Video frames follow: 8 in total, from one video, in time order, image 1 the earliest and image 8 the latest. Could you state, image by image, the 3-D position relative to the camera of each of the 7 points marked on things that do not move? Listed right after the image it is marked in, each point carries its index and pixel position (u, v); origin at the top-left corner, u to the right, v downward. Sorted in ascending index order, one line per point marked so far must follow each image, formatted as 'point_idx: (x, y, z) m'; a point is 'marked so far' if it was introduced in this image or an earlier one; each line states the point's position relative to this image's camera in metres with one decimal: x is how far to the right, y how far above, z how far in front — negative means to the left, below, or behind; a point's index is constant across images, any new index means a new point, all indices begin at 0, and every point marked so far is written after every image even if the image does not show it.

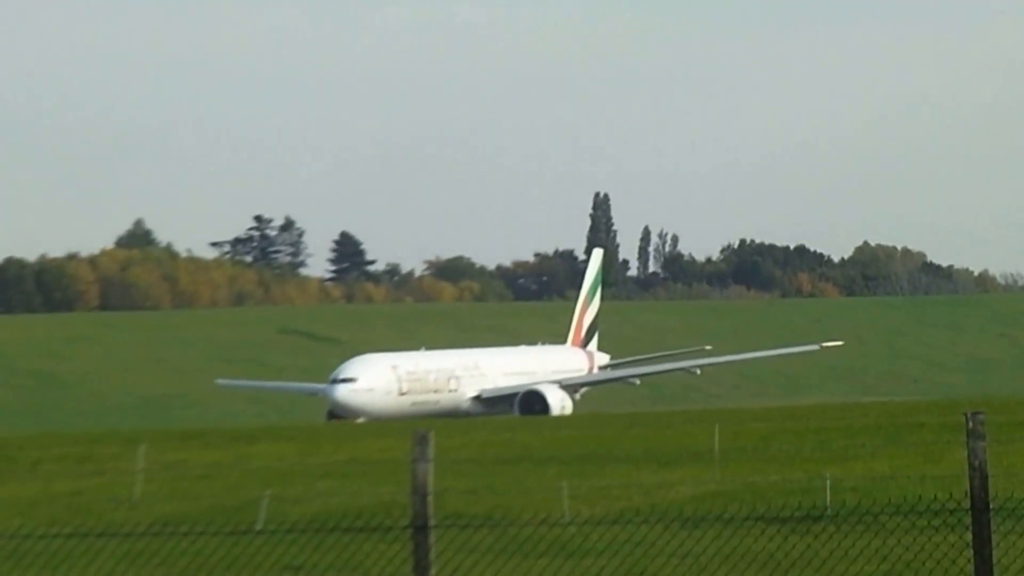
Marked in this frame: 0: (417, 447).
0: (-0.6, -0.7, +11.5) m
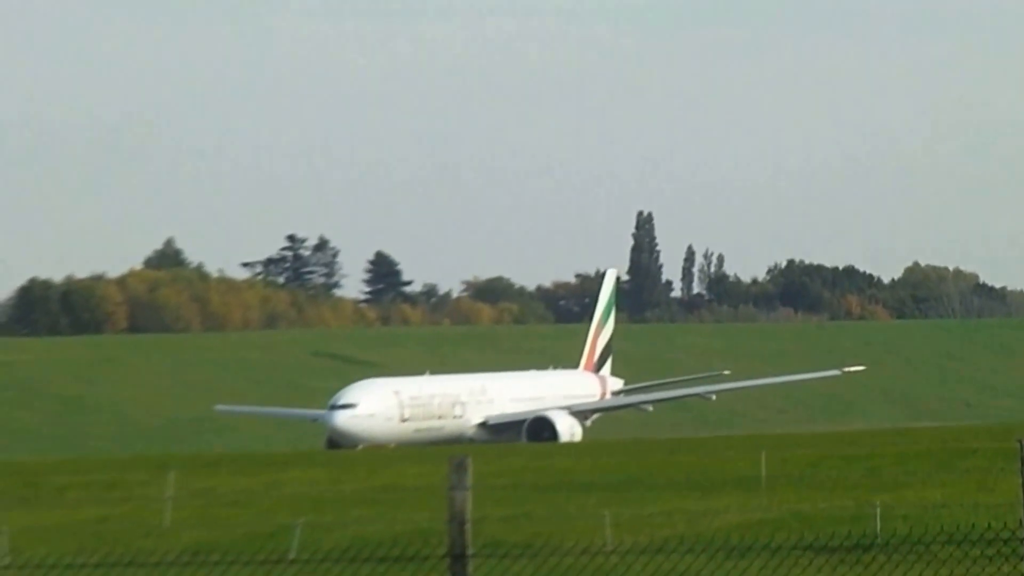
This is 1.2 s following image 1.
0: (-0.3, -0.8, +10.7) m
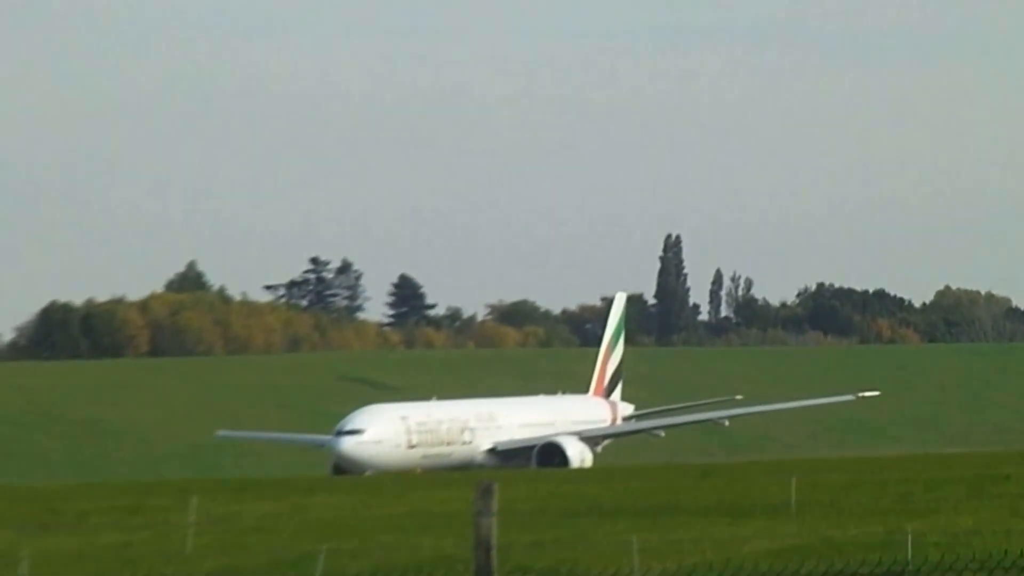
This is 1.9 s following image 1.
0: (-0.2, -0.9, +10.4) m
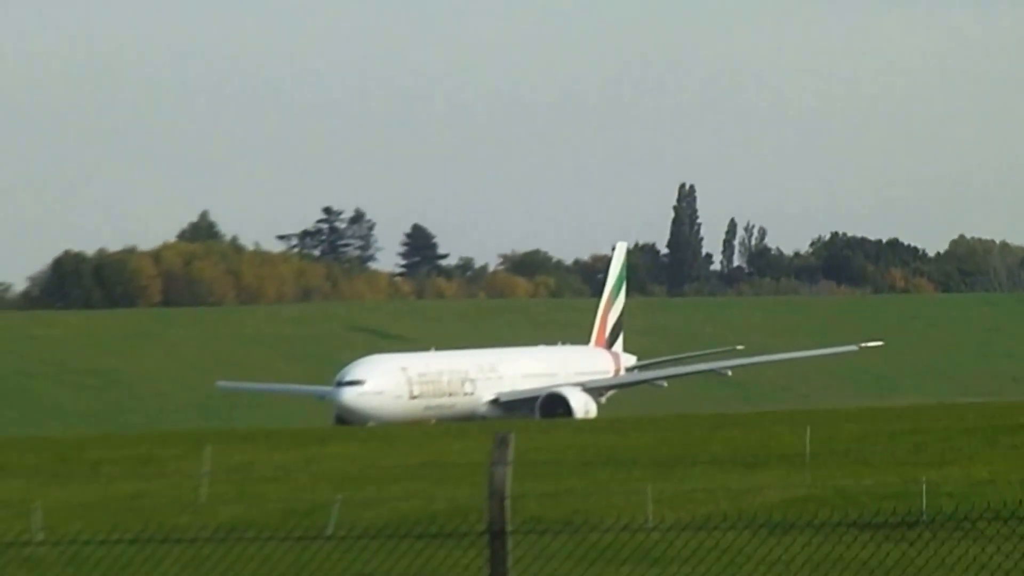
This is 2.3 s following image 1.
0: (-0.1, -0.7, +10.3) m
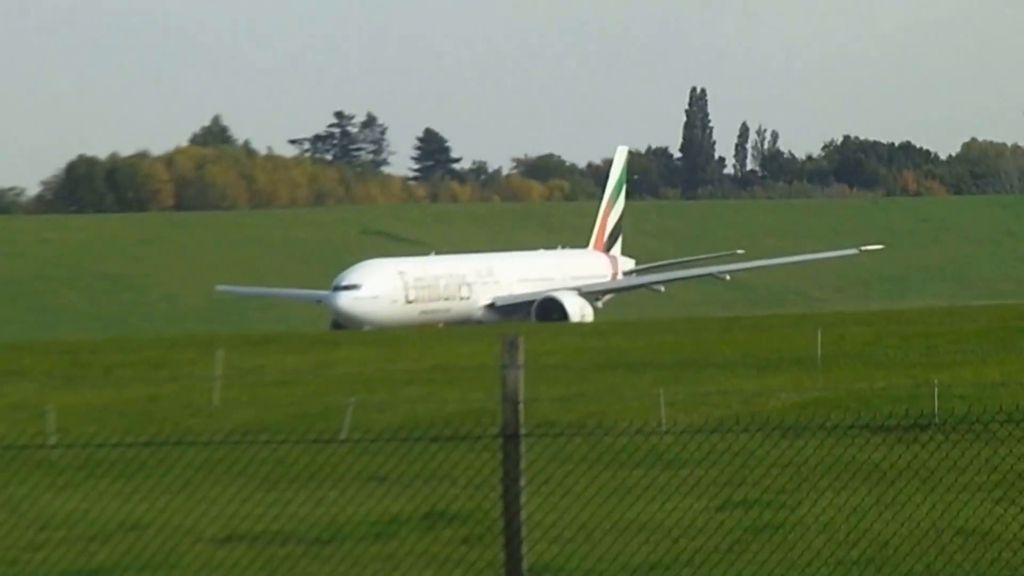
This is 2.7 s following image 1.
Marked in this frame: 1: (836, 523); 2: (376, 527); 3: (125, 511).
0: (0.0, -0.3, +10.4) m
1: (+1.9, -1.4, +14.5) m
2: (-0.8, -1.4, +14.4) m
3: (-2.3, -1.4, +15.2) m
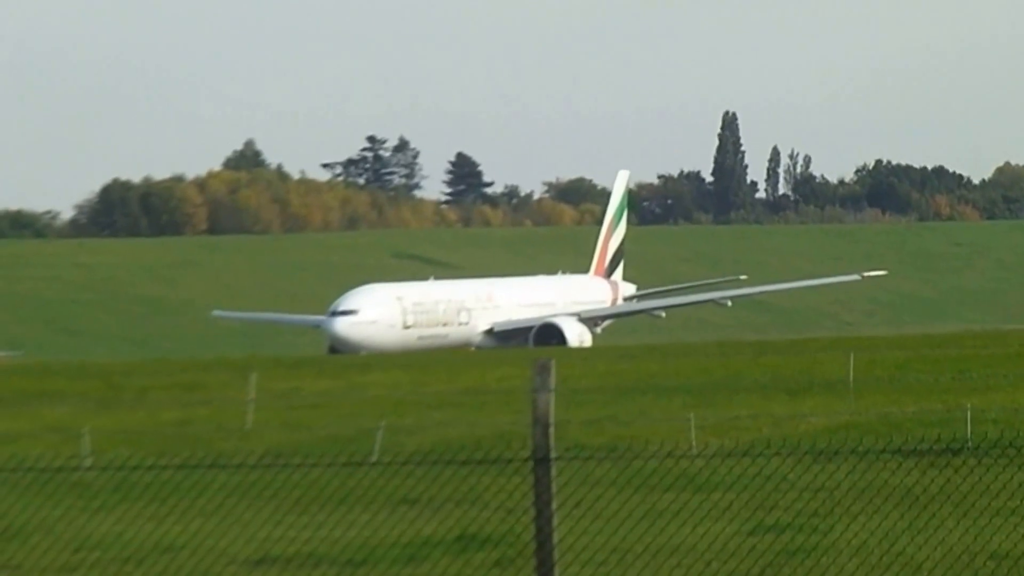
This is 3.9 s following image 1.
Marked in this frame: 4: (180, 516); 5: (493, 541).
0: (+0.1, -0.4, +10.4) m
1: (+2.1, -1.5, +14.5) m
2: (-0.6, -1.5, +14.5) m
3: (-2.1, -1.5, +15.3) m
4: (-2.1, -1.5, +16.1) m
5: (-0.1, -1.5, +14.8) m
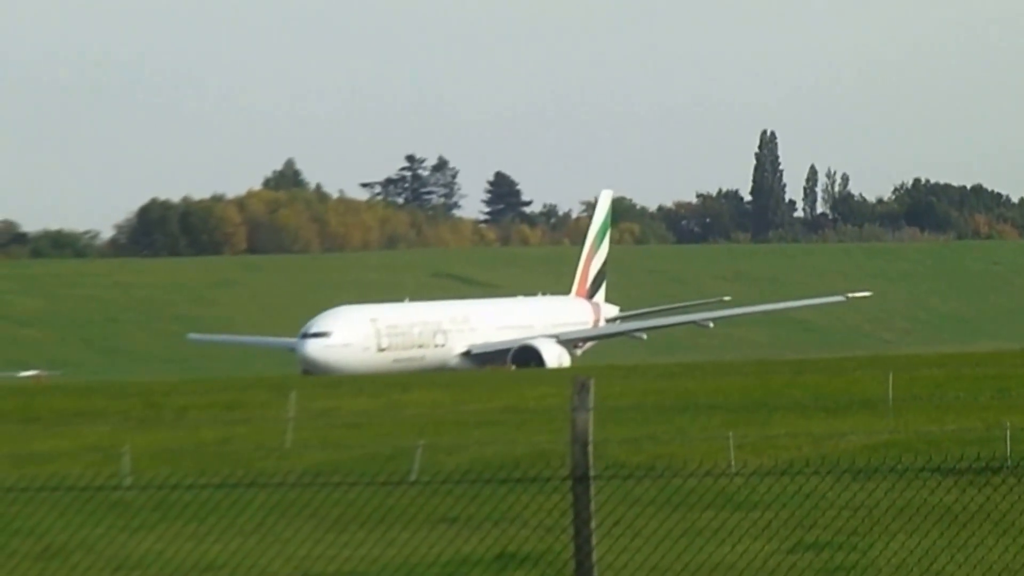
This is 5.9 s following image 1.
0: (+0.3, -0.4, +10.5) m
1: (+2.3, -1.6, +14.5) m
2: (-0.4, -1.6, +14.5) m
3: (-1.9, -1.6, +15.4) m
4: (-1.9, -1.6, +16.2) m
5: (+0.1, -1.6, +14.9) m
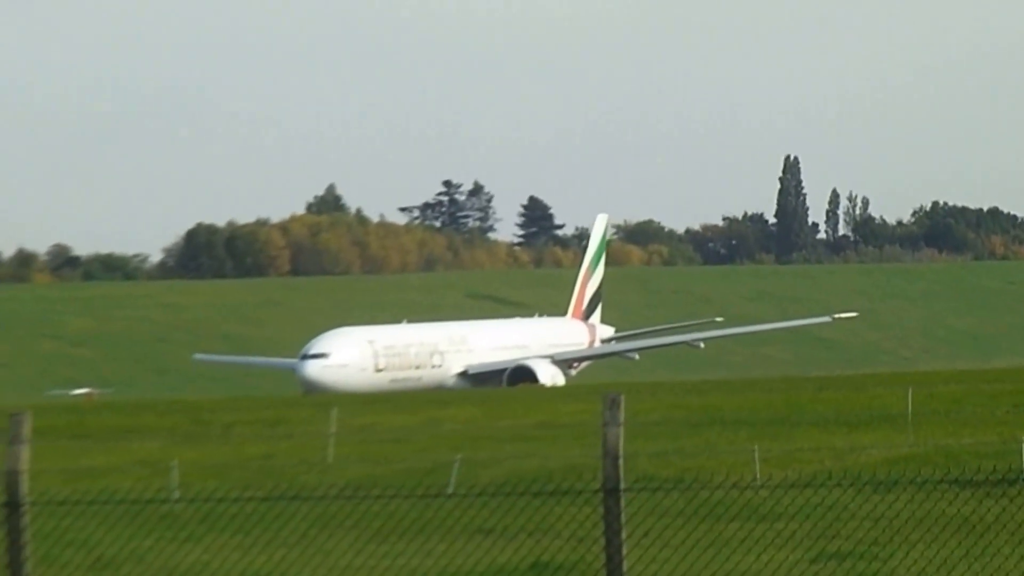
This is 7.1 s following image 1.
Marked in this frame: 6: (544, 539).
0: (+0.5, -0.5, +11.6) m
1: (+2.5, -1.7, +15.6) m
2: (-0.1, -1.7, +15.6) m
3: (-1.7, -1.7, +16.5) m
4: (-1.6, -1.7, +17.3) m
5: (+0.3, -1.7, +15.9) m
6: (+0.2, -1.7, +17.4) m
